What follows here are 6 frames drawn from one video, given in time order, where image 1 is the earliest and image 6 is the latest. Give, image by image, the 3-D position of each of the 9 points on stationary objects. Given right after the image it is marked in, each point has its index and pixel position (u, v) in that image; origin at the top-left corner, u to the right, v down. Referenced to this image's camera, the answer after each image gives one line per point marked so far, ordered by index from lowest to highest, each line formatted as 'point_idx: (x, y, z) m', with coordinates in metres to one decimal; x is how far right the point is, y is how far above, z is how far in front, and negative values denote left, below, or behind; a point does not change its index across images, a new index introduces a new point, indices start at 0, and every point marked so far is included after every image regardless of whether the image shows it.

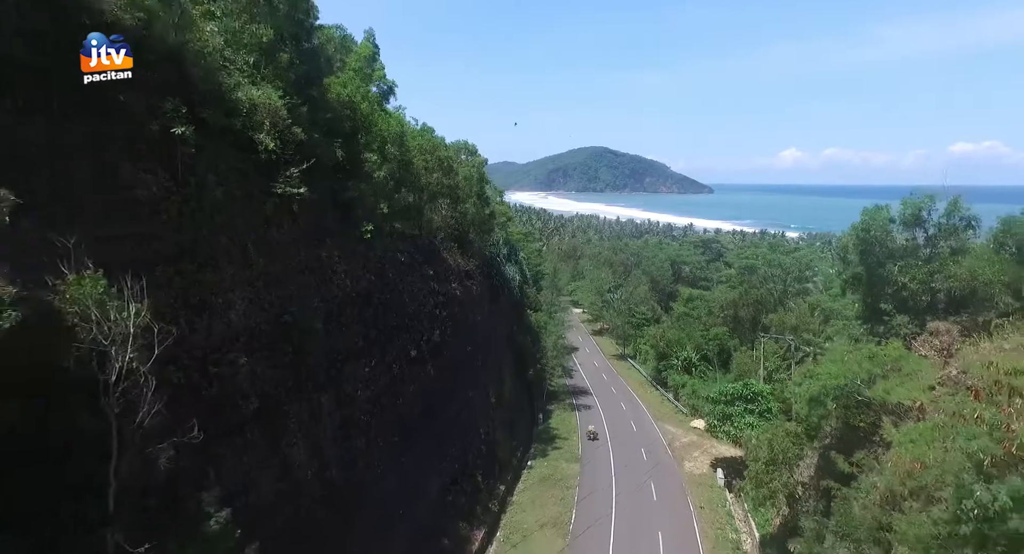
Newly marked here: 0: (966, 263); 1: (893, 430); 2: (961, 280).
0: (+15.6, +0.6, +19.1) m
1: (+10.8, -4.2, +15.5) m
2: (+14.1, -0.1, +17.0) m
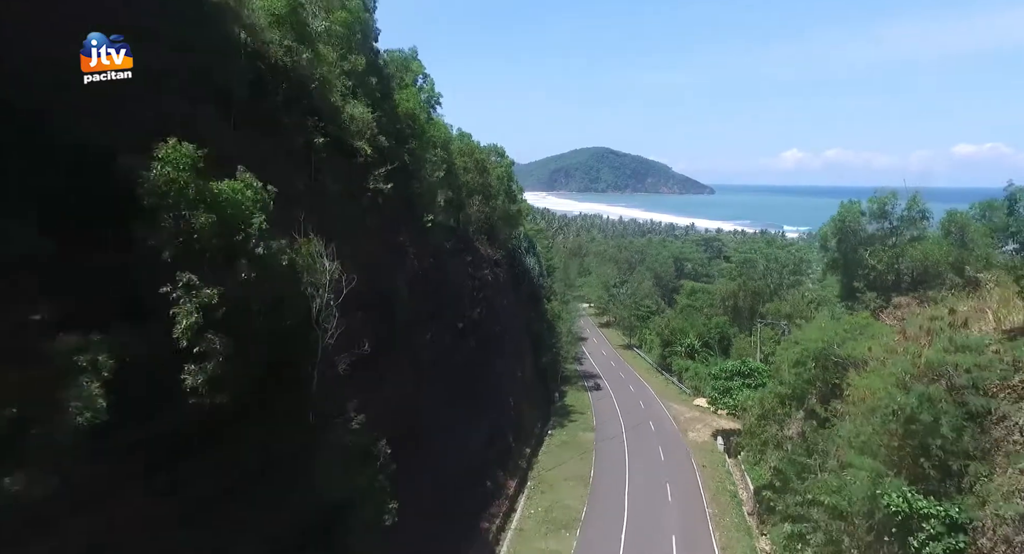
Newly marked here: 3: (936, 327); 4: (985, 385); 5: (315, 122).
0: (+17.3, +1.3, +23.4) m
1: (+12.4, -3.4, +19.7) m
2: (+15.8, +0.7, +21.2) m
3: (+13.3, -1.4, +16.9) m
4: (+12.2, -2.7, +13.9) m
5: (-6.0, +4.8, +16.6) m
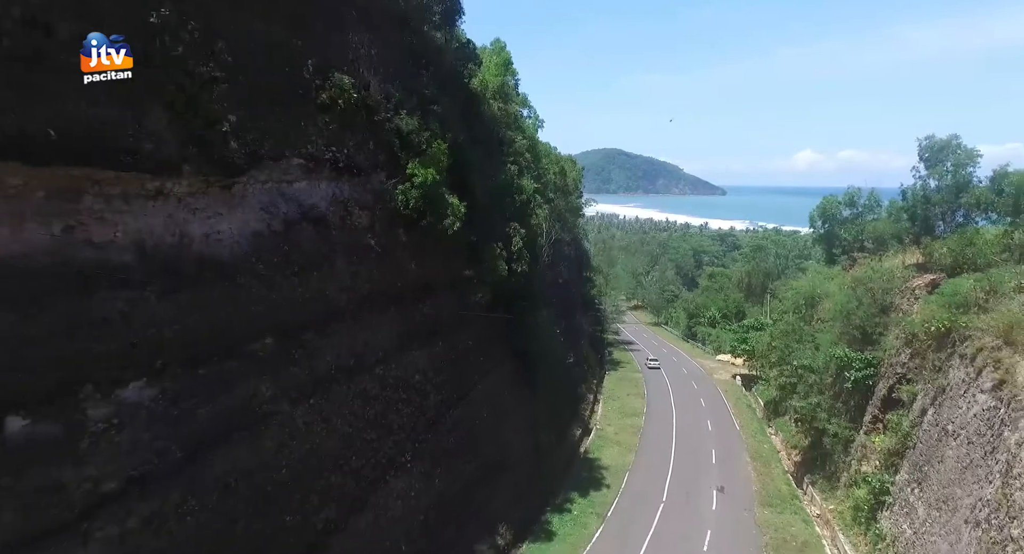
0: (+23.1, +3.4, +35.2) m
1: (+18.2, -1.3, +31.7) m
2: (+21.6, +2.7, +33.2) m
3: (+19.1, +0.6, +28.9) m
4: (+17.9, -0.6, +25.9) m
5: (-0.2, +6.9, +29.0) m
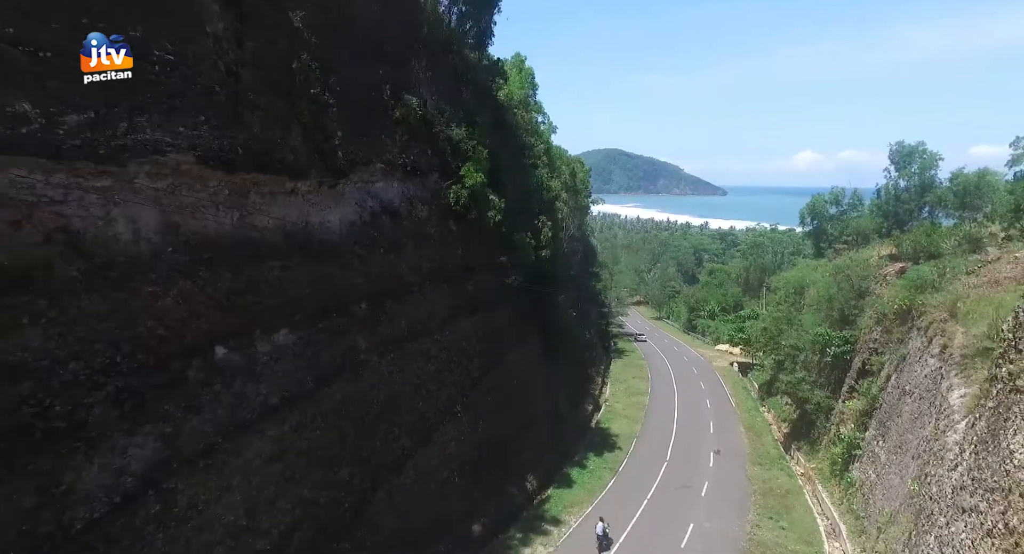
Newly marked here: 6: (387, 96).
0: (+24.3, +4.0, +38.8) m
1: (+19.4, -0.7, +35.3) m
2: (+22.8, +3.3, +36.8) m
3: (+20.3, +1.2, +32.5) m
4: (+19.1, 0.0, +29.5) m
5: (+1.0, +7.5, +32.6) m
6: (-4.0, +5.9, +17.7) m
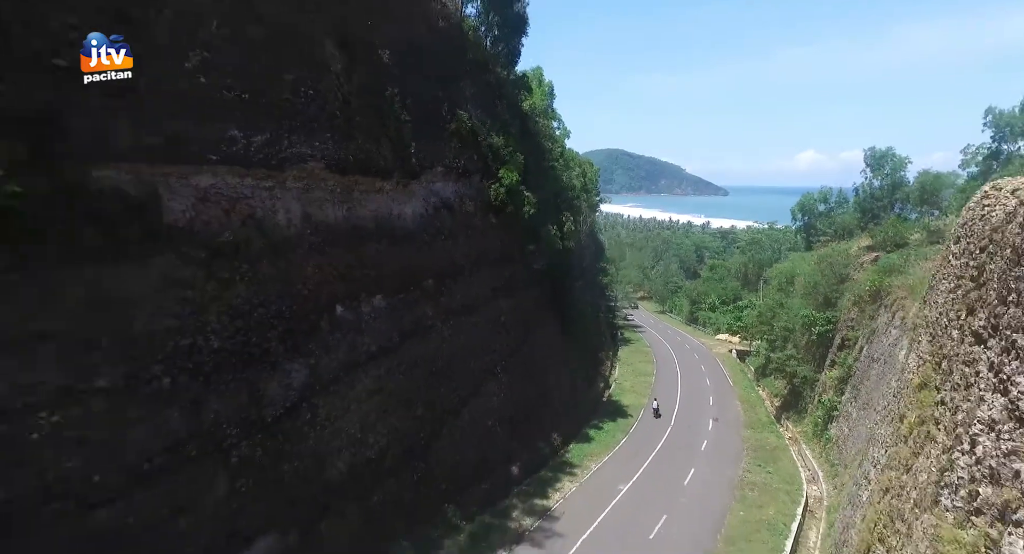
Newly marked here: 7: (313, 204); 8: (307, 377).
0: (+25.8, +4.7, +42.8) m
1: (+20.8, 0.0, +39.3) m
2: (+24.2, +4.0, +40.7) m
3: (+21.7, +2.0, +36.5) m
4: (+20.5, +0.7, +33.5) m
5: (+2.4, +8.2, +36.7) m
6: (-2.7, +6.5, +21.7) m
7: (-5.6, +2.1, +15.5) m
8: (-5.4, -2.6, +14.5) m
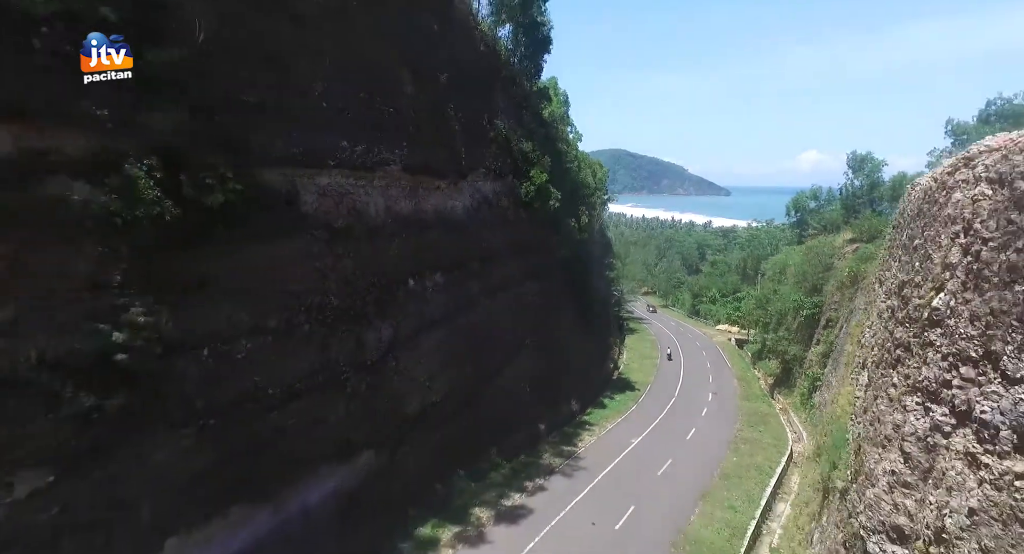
0: (+27.2, +5.4, +46.8) m
1: (+22.3, +0.7, +43.3) m
2: (+25.7, +4.8, +44.7) m
3: (+23.1, +2.7, +40.5) m
4: (+21.9, +1.5, +37.5) m
5: (+3.8, +9.0, +40.7) m
6: (-1.3, +7.3, +25.8) m
7: (-4.3, +2.8, +19.6) m
8: (-4.1, -1.9, +18.6) m
